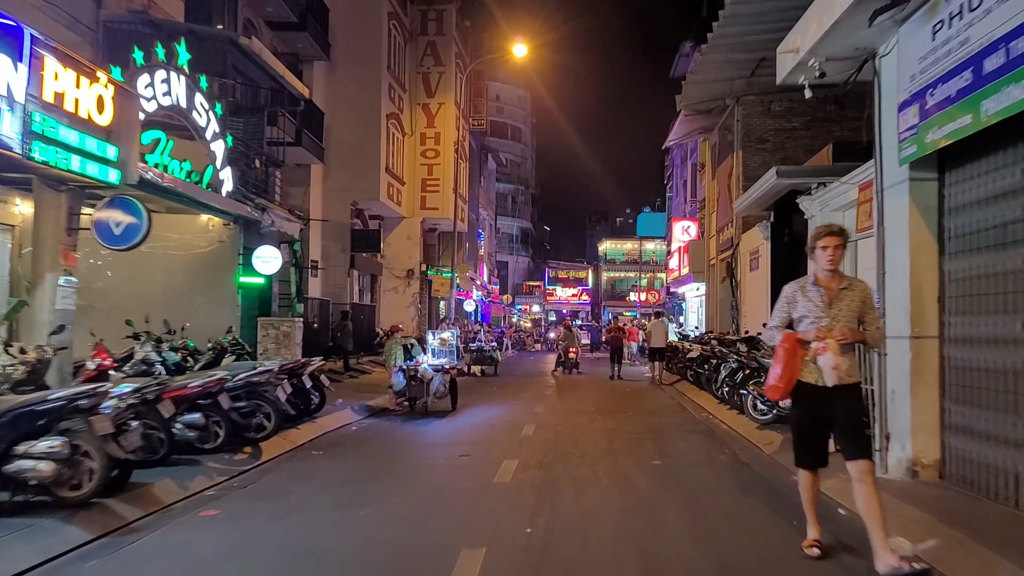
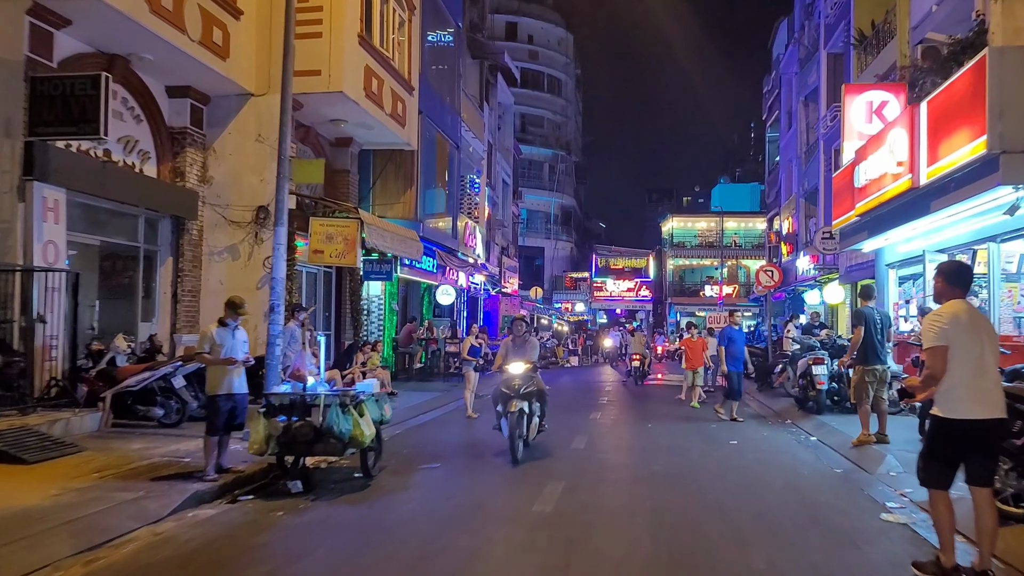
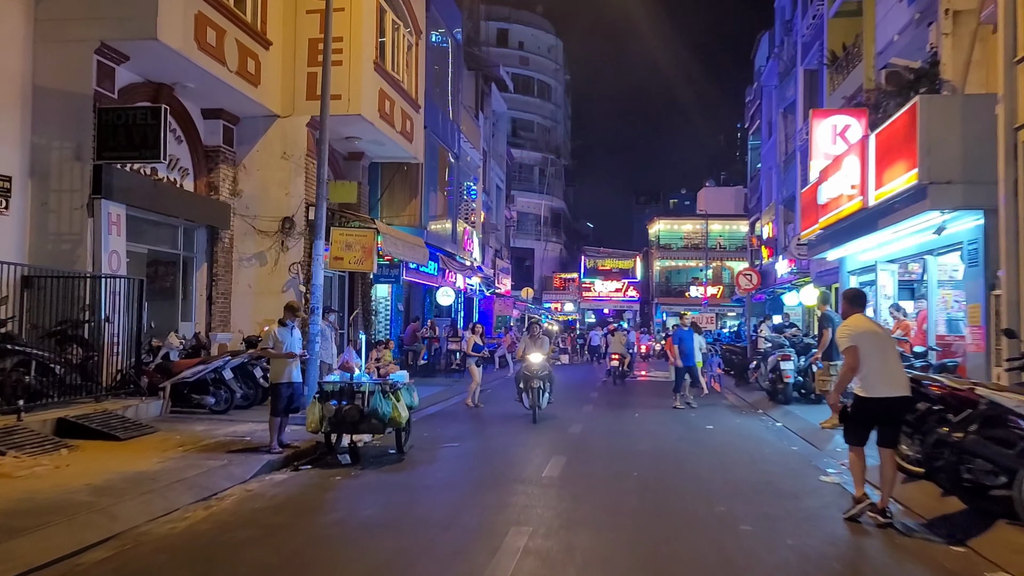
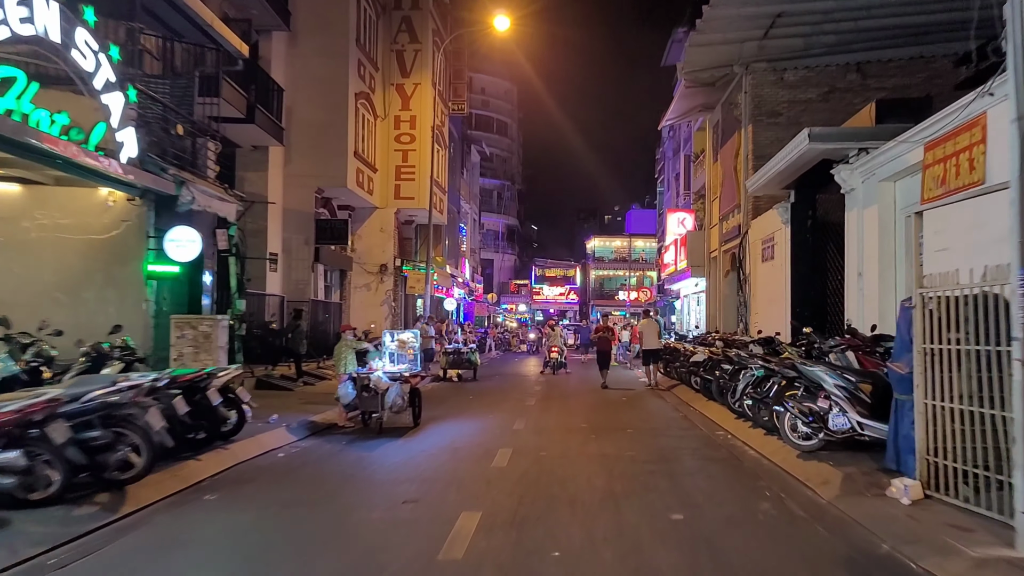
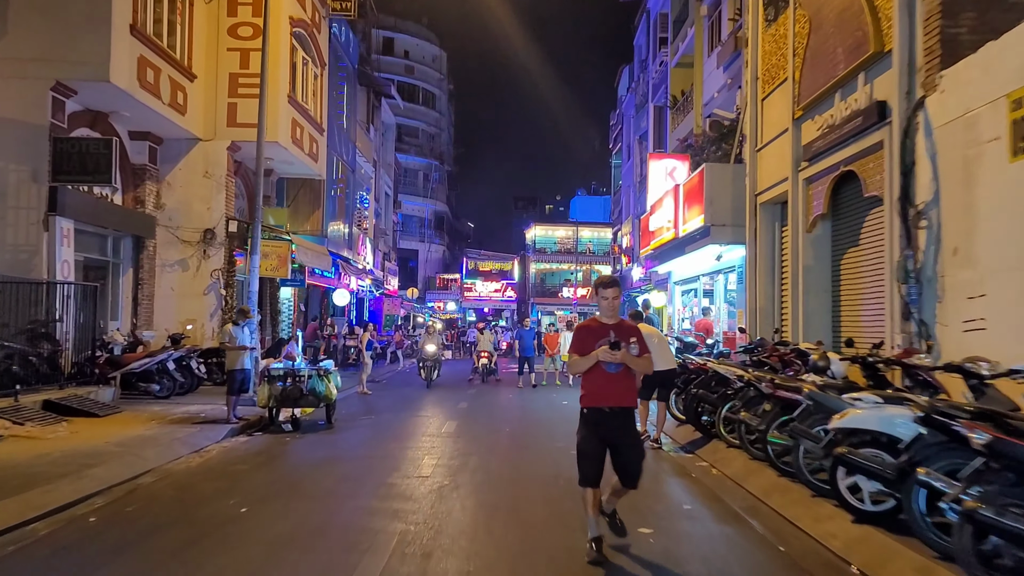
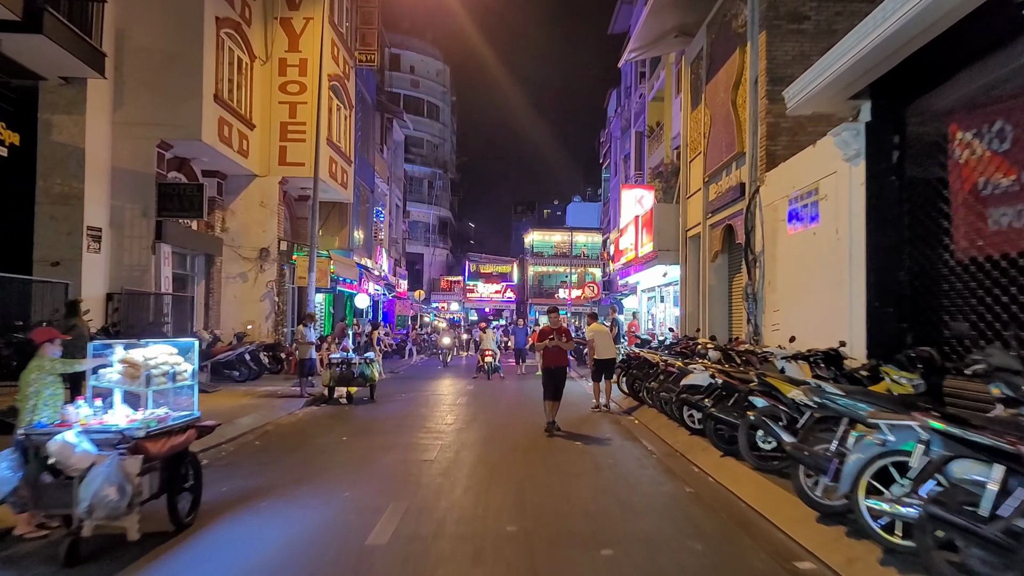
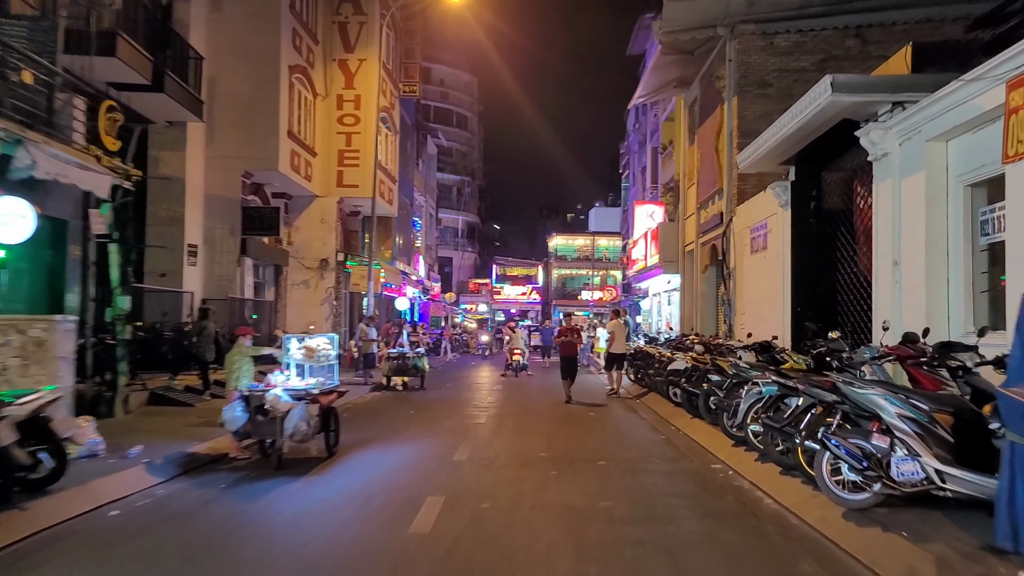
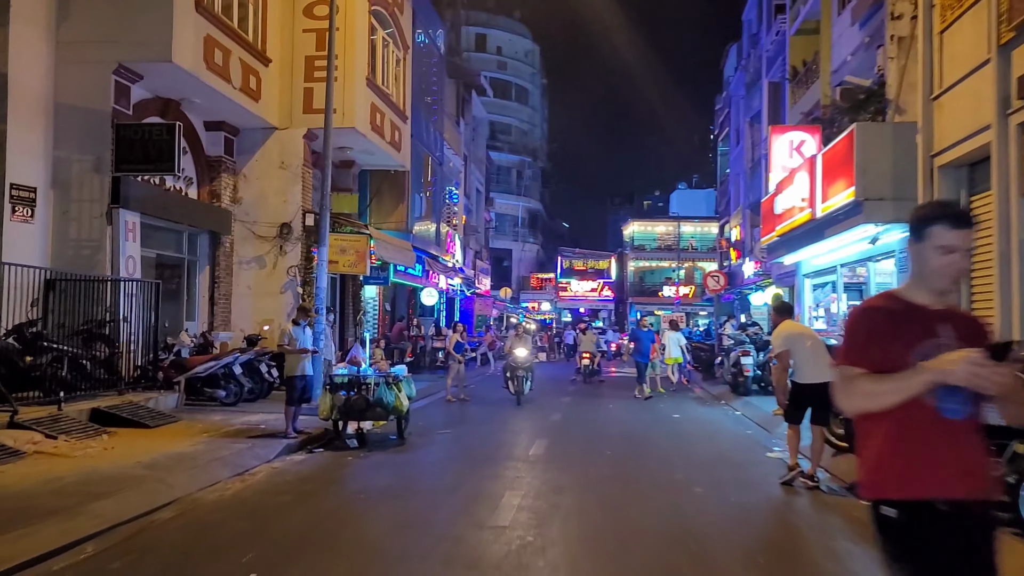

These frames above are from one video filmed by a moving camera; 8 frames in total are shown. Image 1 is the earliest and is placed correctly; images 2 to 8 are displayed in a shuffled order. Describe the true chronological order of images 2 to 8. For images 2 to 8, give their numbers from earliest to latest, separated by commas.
4, 7, 6, 5, 8, 3, 2
